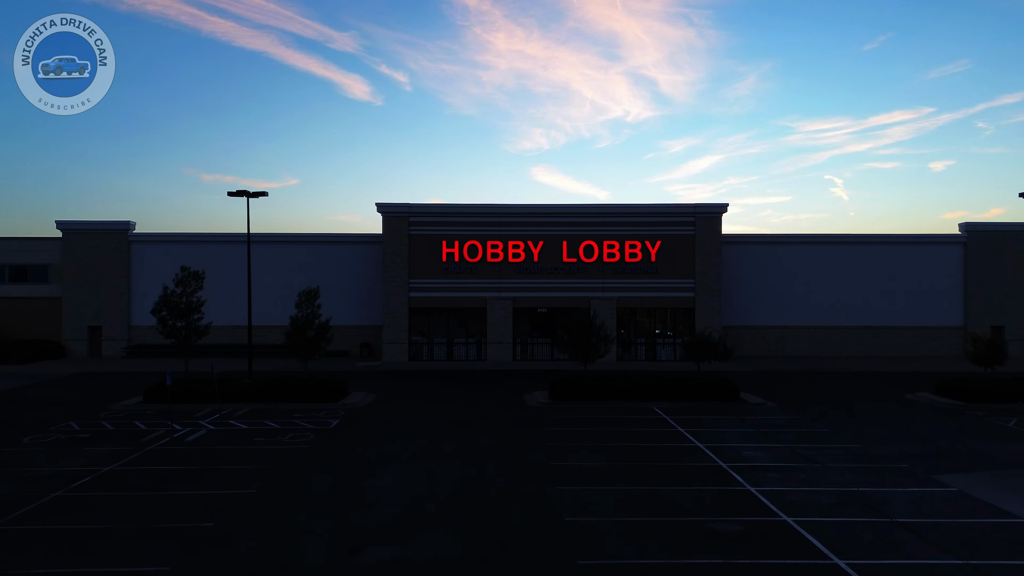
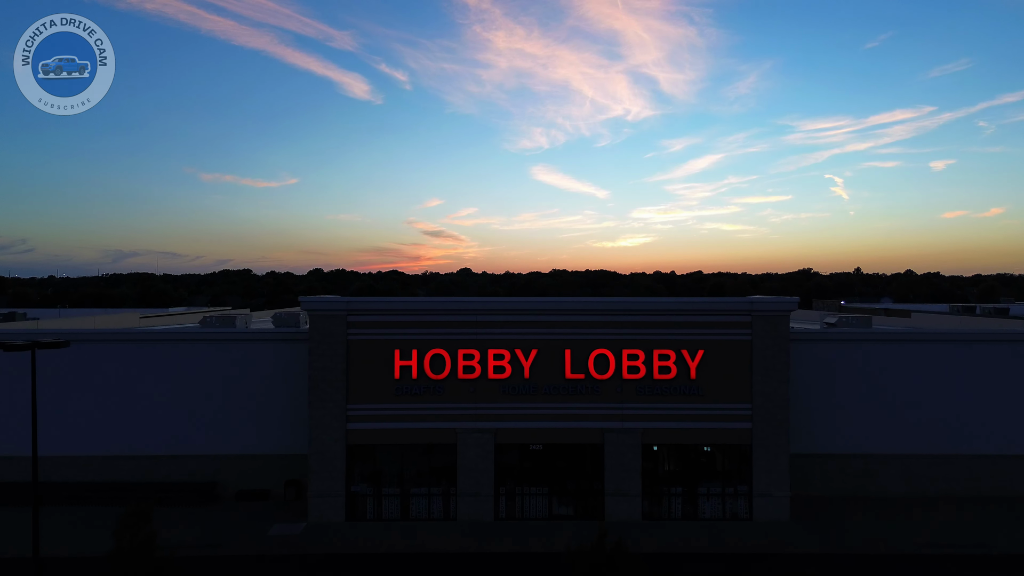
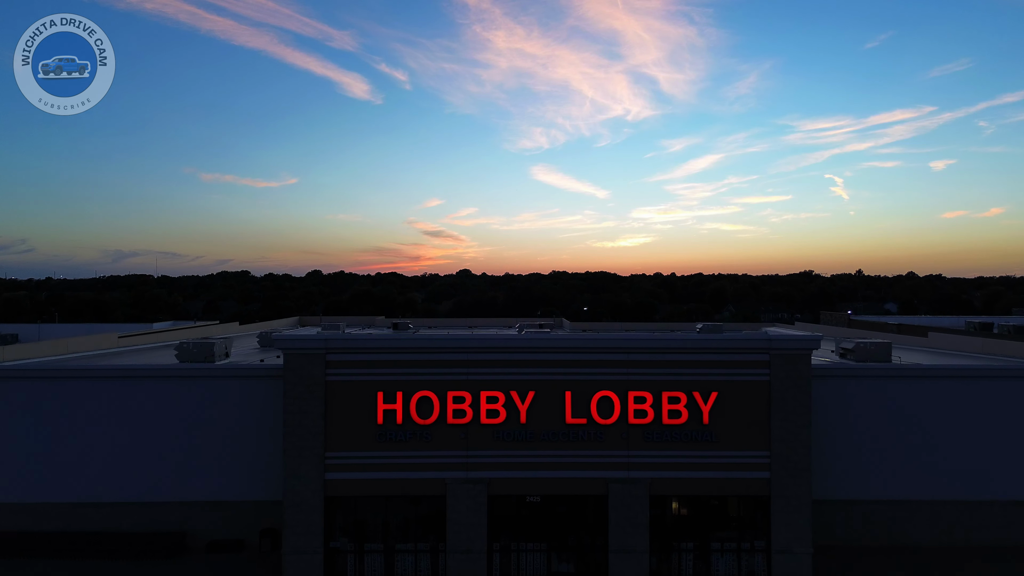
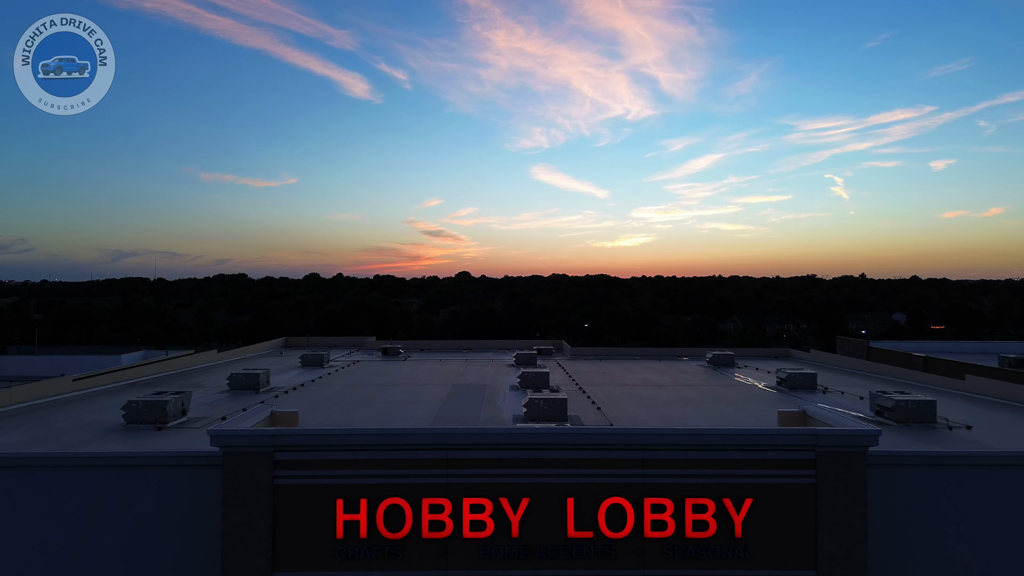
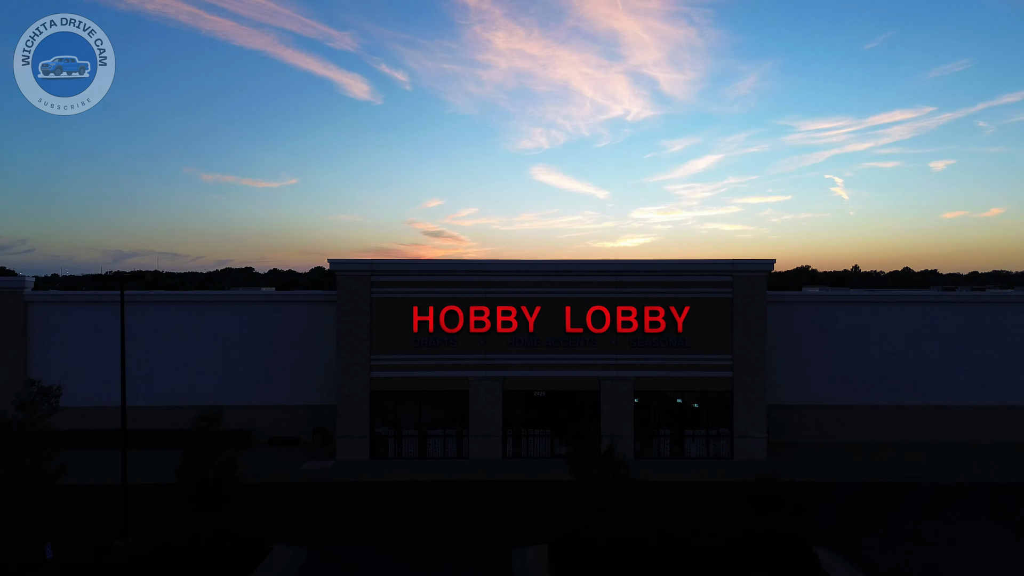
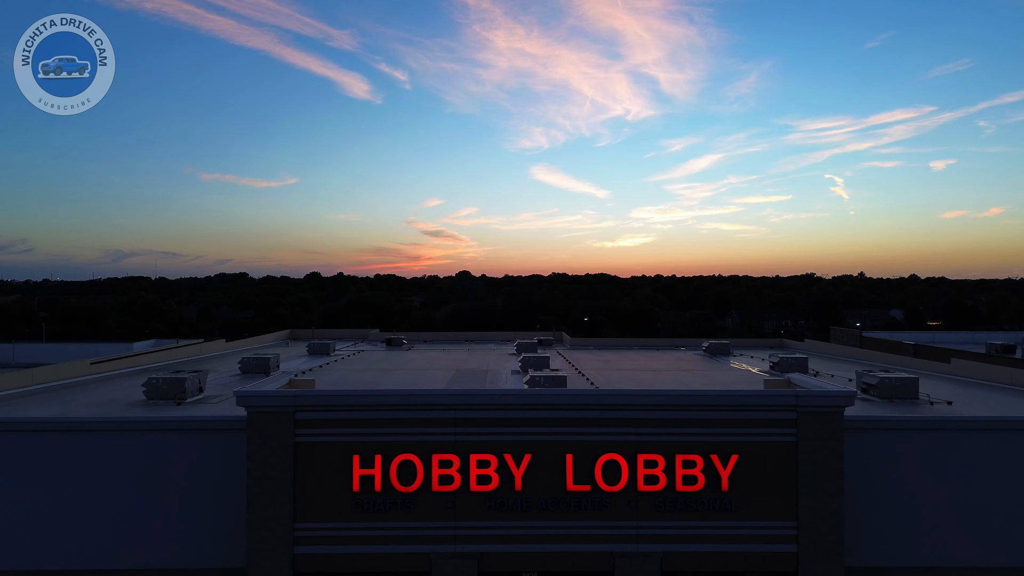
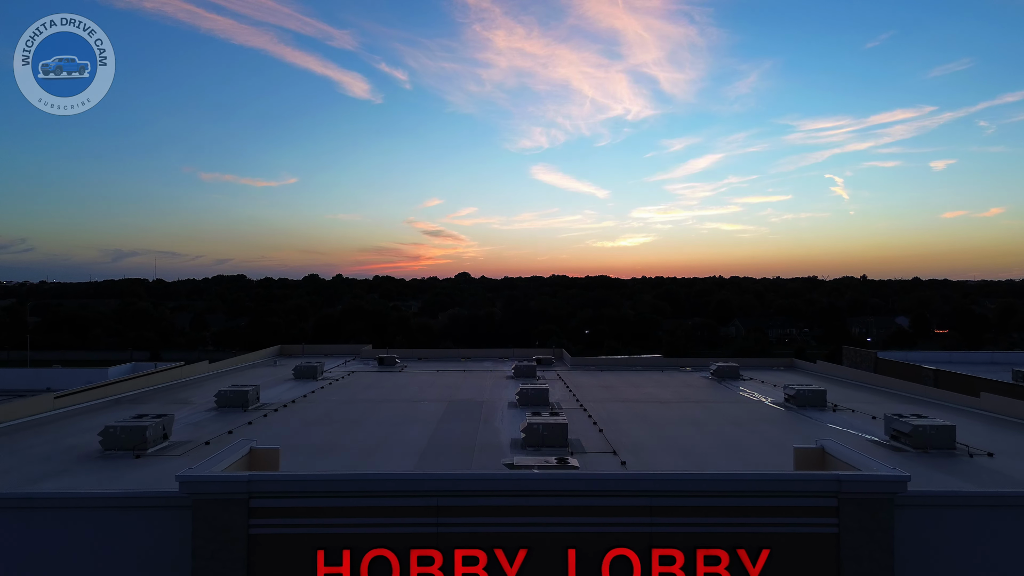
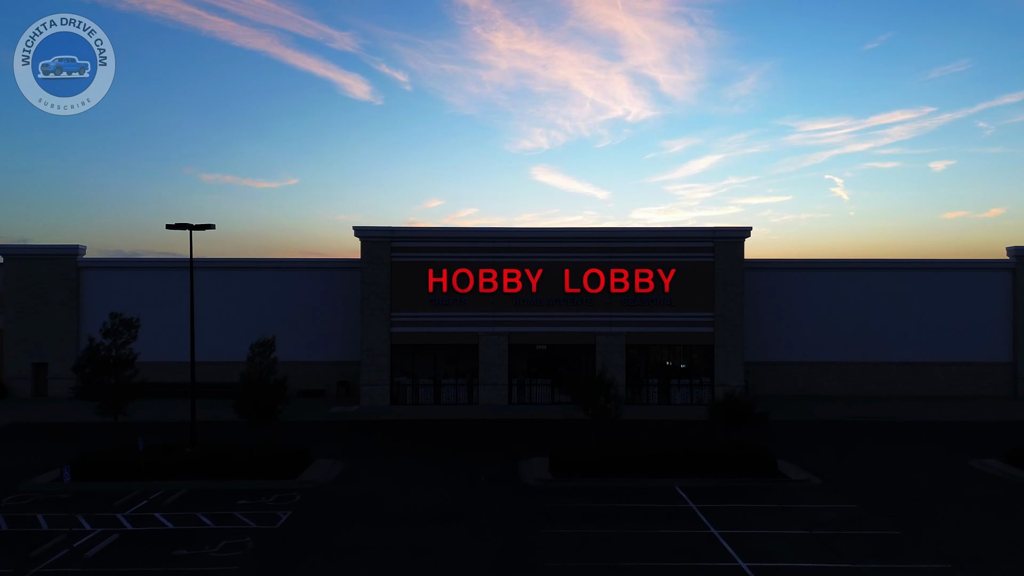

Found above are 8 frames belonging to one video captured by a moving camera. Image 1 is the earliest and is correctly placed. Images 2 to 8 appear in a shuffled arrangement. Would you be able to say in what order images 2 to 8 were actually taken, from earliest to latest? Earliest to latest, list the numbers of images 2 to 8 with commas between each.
8, 5, 2, 3, 6, 4, 7
